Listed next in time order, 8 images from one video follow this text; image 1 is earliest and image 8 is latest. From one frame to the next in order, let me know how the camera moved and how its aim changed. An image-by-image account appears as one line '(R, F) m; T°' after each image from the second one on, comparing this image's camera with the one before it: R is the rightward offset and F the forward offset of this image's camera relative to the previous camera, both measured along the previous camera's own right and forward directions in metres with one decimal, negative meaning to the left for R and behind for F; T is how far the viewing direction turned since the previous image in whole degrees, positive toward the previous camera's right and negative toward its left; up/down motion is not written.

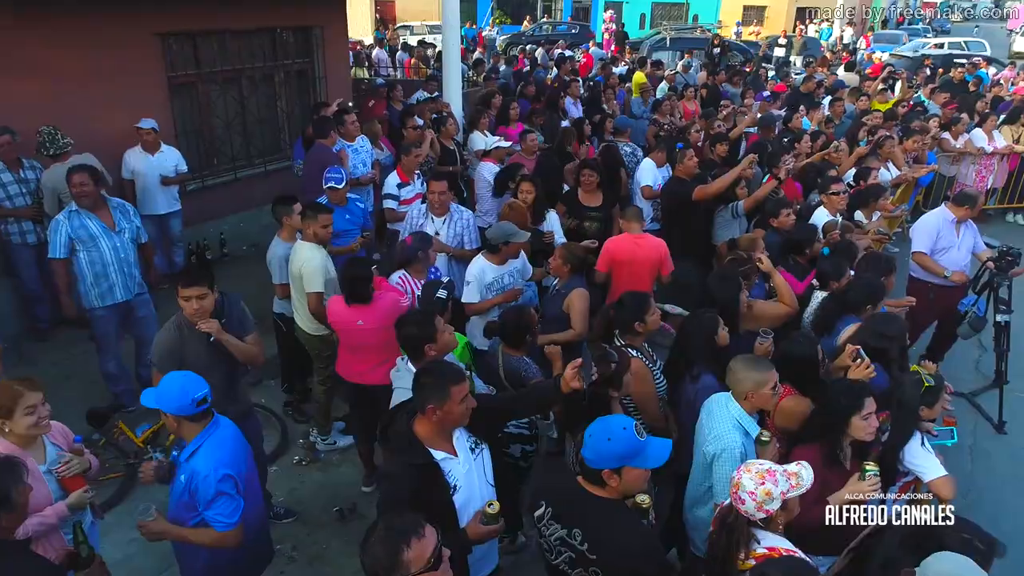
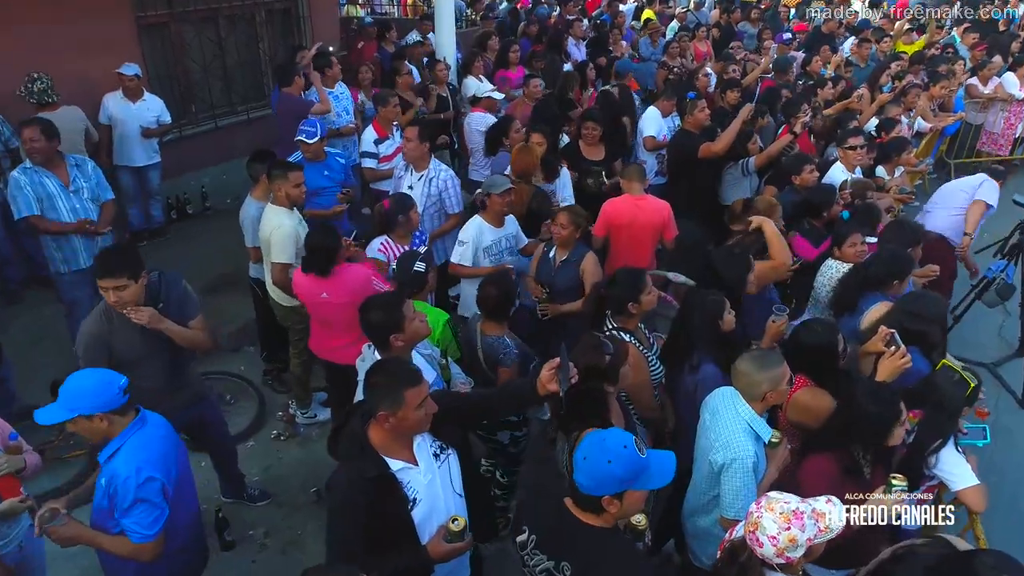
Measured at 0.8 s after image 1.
(+0.1, +0.4) m; -1°
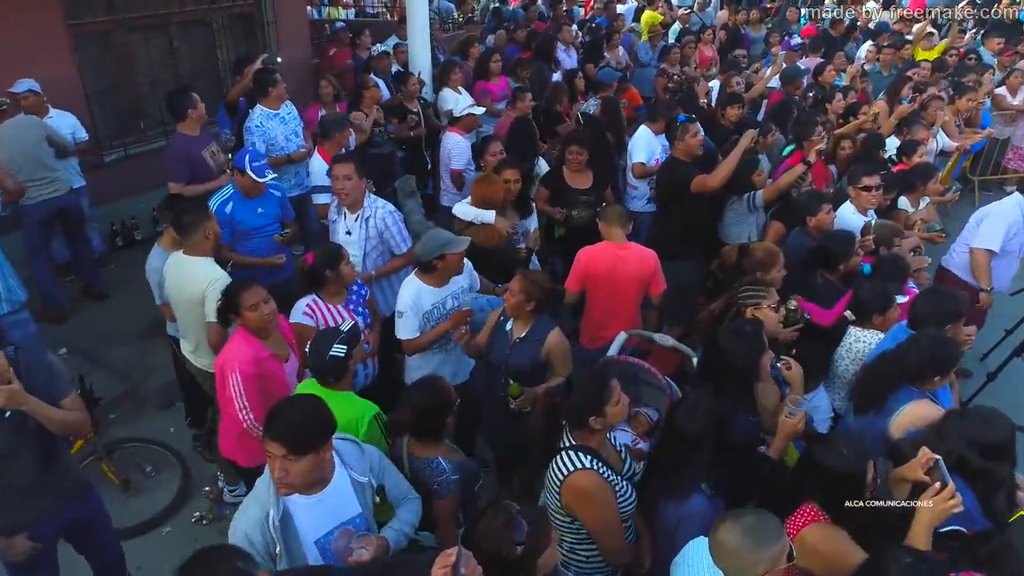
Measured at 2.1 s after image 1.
(+0.3, +0.8) m; -1°
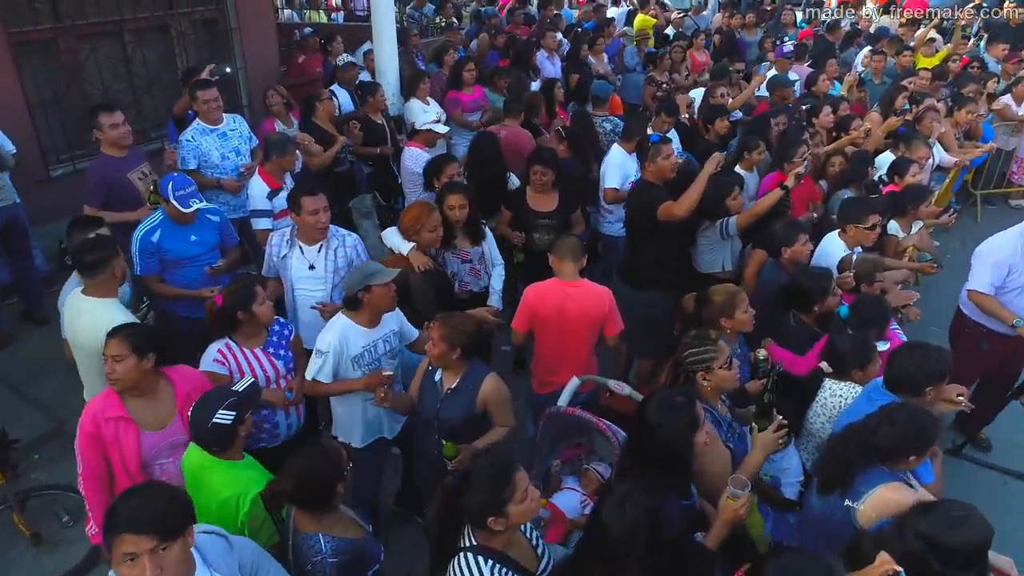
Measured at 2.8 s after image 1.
(+0.4, +0.4) m; -1°
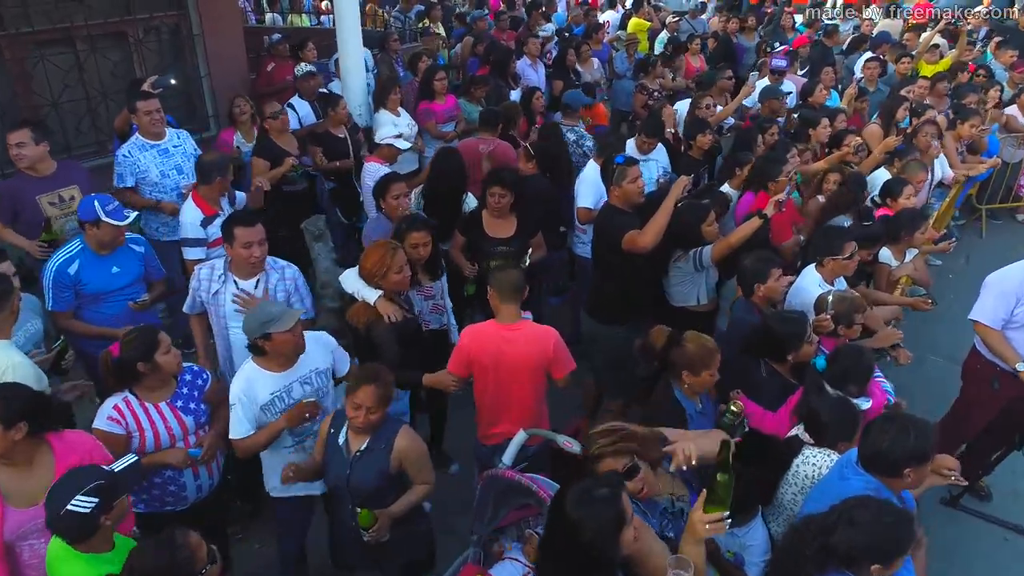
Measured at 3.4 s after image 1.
(+0.3, +0.4) m; -1°
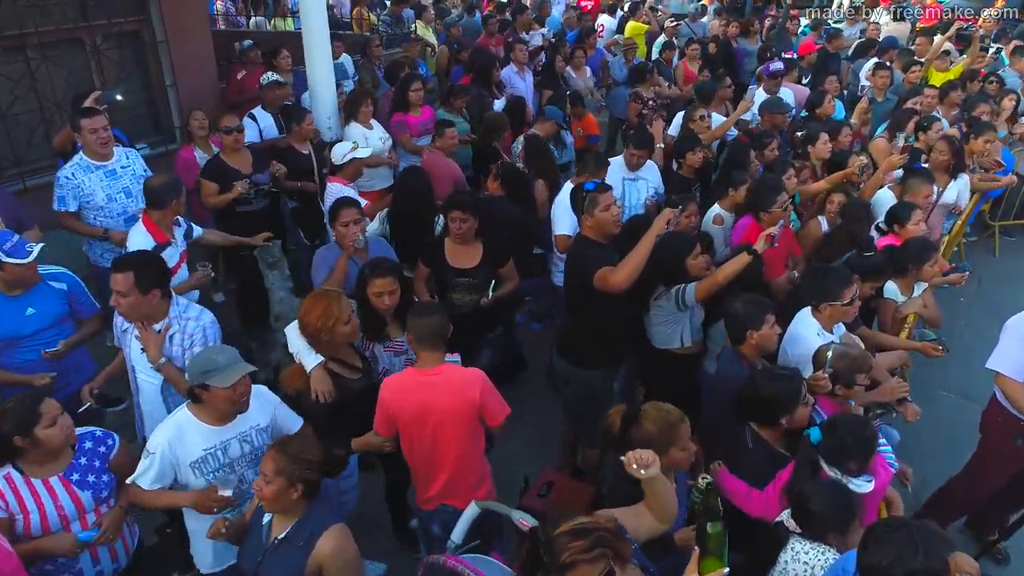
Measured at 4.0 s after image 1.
(+0.2, +0.4) m; 0°
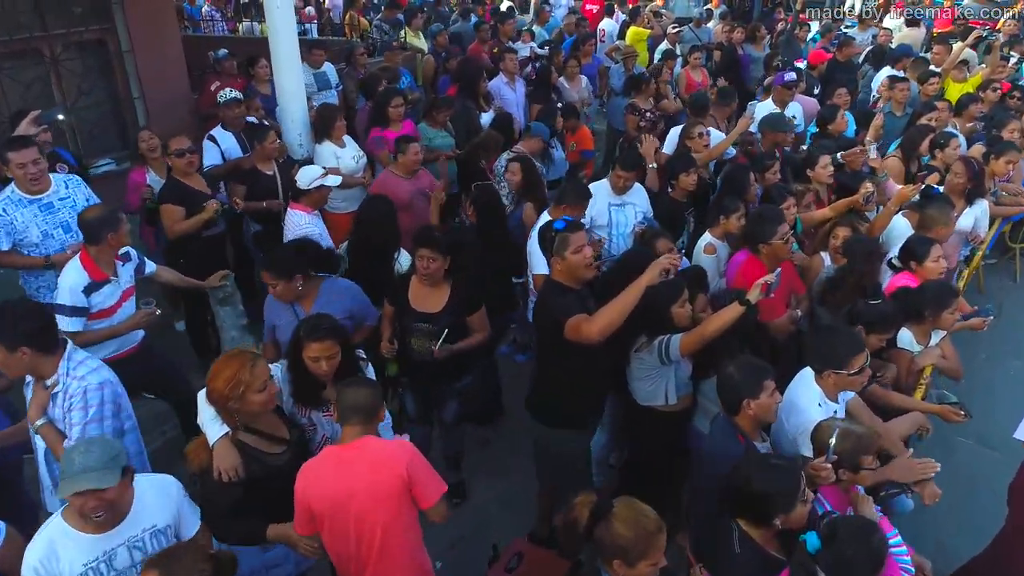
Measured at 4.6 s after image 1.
(+0.2, +0.4) m; -1°
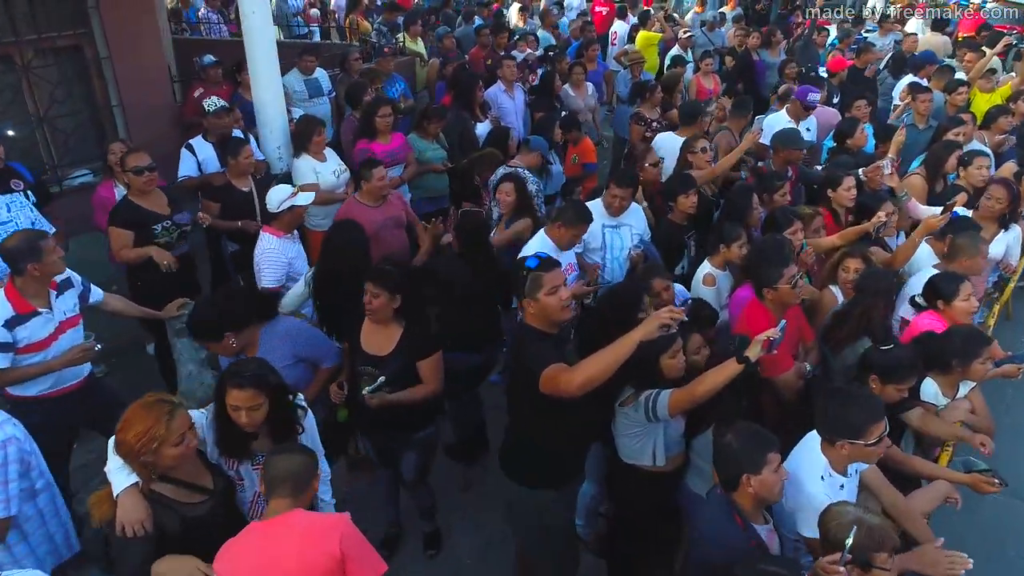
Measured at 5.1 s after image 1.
(+0.2, +0.4) m; -1°
